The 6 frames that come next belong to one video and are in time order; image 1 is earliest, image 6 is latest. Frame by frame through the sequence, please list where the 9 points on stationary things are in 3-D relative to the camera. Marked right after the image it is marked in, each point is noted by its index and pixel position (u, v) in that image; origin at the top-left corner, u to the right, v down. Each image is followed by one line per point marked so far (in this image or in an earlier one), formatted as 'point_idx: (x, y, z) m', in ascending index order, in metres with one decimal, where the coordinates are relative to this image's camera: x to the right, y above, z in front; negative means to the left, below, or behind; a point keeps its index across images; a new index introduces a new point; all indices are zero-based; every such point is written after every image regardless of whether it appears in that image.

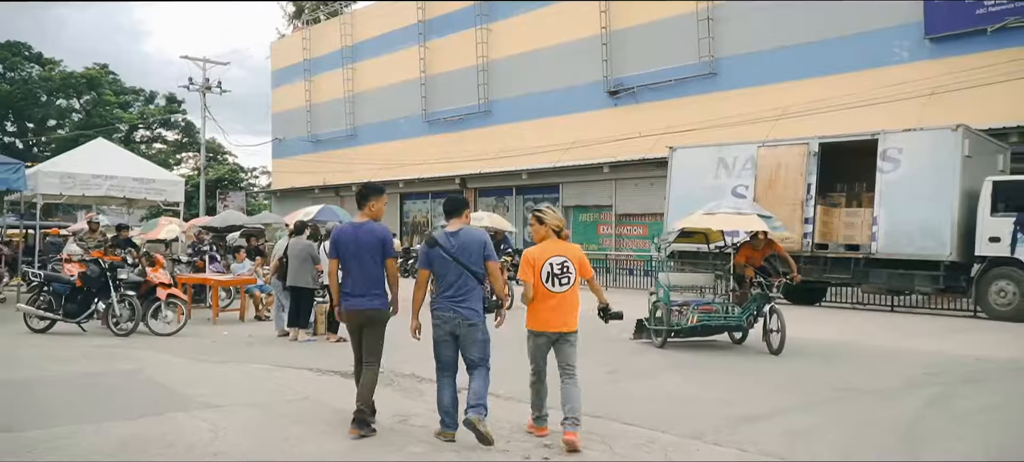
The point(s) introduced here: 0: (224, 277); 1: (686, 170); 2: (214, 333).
0: (-4.7, -0.8, +11.8) m
1: (+3.8, +1.3, +16.0) m
2: (-4.4, -1.5, +10.6) m
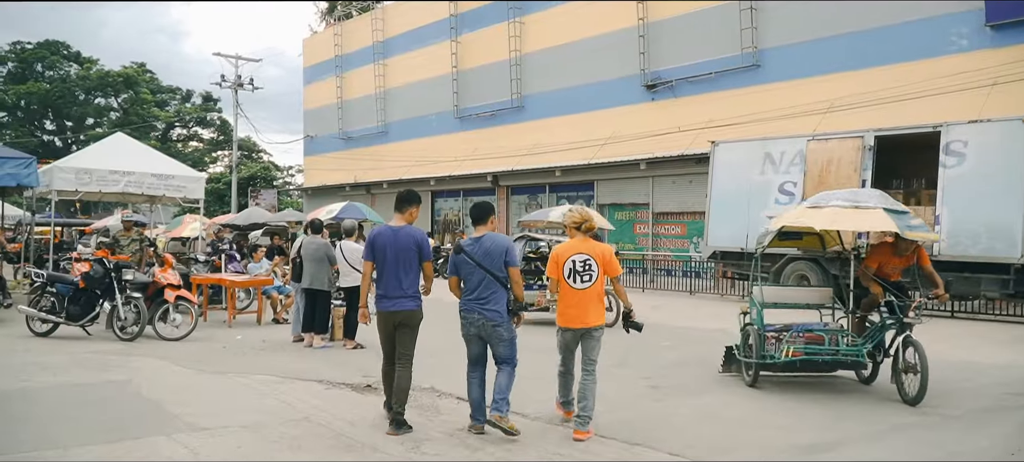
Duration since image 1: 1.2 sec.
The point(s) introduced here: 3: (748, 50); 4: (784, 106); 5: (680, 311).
0: (-4.2, -0.7, +11.3) m
1: (+4.5, +1.3, +15.0) m
2: (-4.0, -1.5, +10.0) m
3: (+6.3, +4.8, +19.4) m
4: (+7.1, +3.3, +18.8) m
5: (+3.2, -1.5, +13.6) m
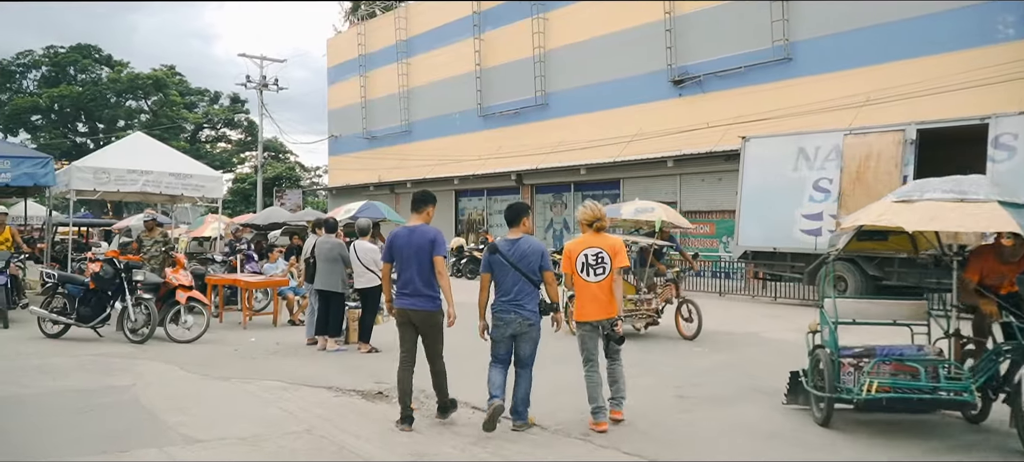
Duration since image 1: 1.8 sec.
0: (-3.9, -0.7, +11.0) m
1: (+5.0, +1.3, +14.4) m
2: (-3.7, -1.5, +9.7) m
3: (+6.9, +4.9, +18.8) m
4: (+7.7, +3.3, +18.1) m
5: (+3.6, -1.5, +13.1) m
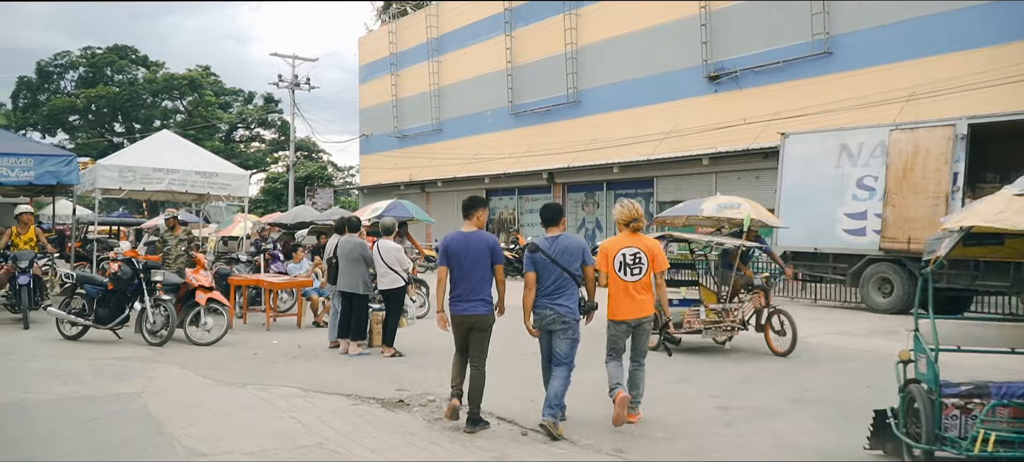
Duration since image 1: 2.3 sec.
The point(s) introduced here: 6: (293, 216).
0: (-3.5, -0.7, +10.8) m
1: (+5.5, +1.3, +13.8) m
2: (-3.3, -1.4, +9.5) m
3: (+7.7, +4.9, +18.1) m
4: (+8.4, +3.3, +17.4) m
5: (+4.1, -1.5, +12.5) m
6: (-4.7, +0.3, +15.5) m
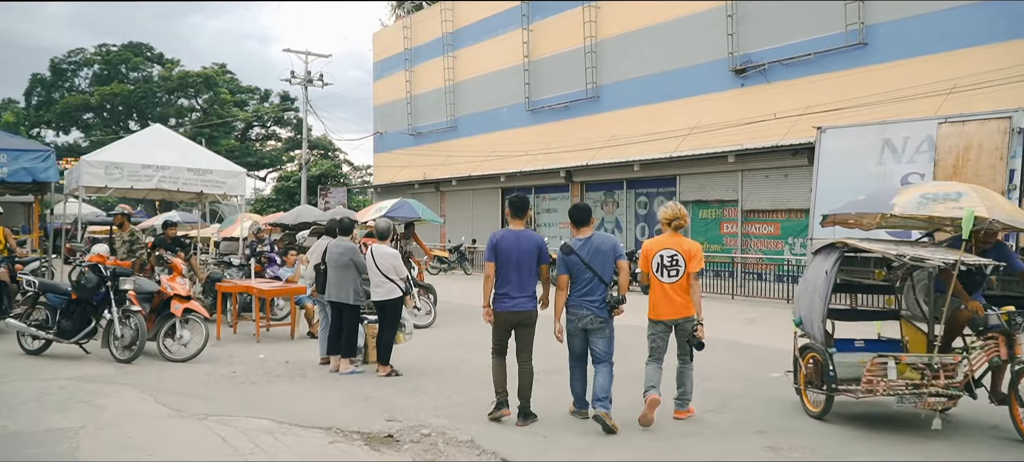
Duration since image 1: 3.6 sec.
0: (-3.3, -0.7, +9.9) m
1: (+5.8, +1.3, +12.7) m
2: (-3.2, -1.5, +8.6) m
3: (+8.0, +4.8, +16.9) m
4: (+8.7, +3.2, +16.2) m
5: (+4.3, -1.5, +11.4) m
6: (-4.4, +0.3, +14.7) m
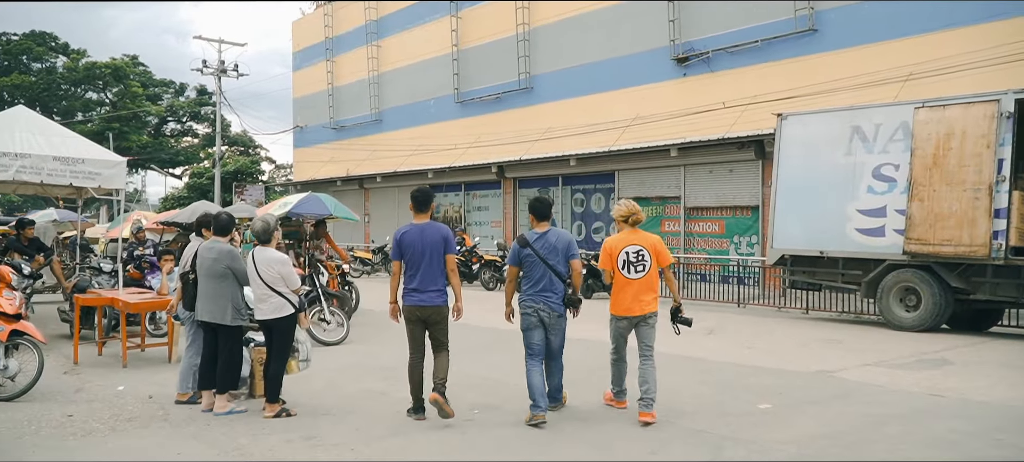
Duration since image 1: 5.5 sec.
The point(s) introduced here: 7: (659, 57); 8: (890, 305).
0: (-4.1, -0.7, +8.0) m
1: (+4.7, +1.4, +11.6) m
2: (-3.8, -1.5, +6.7) m
3: (+6.5, +4.9, +16.0) m
4: (+7.3, +3.3, +15.4) m
5: (+3.3, -1.5, +10.2) m
6: (-5.7, +0.3, +12.6) m
7: (+3.9, +4.6, +18.9) m
8: (+5.4, -1.1, +10.4) m
